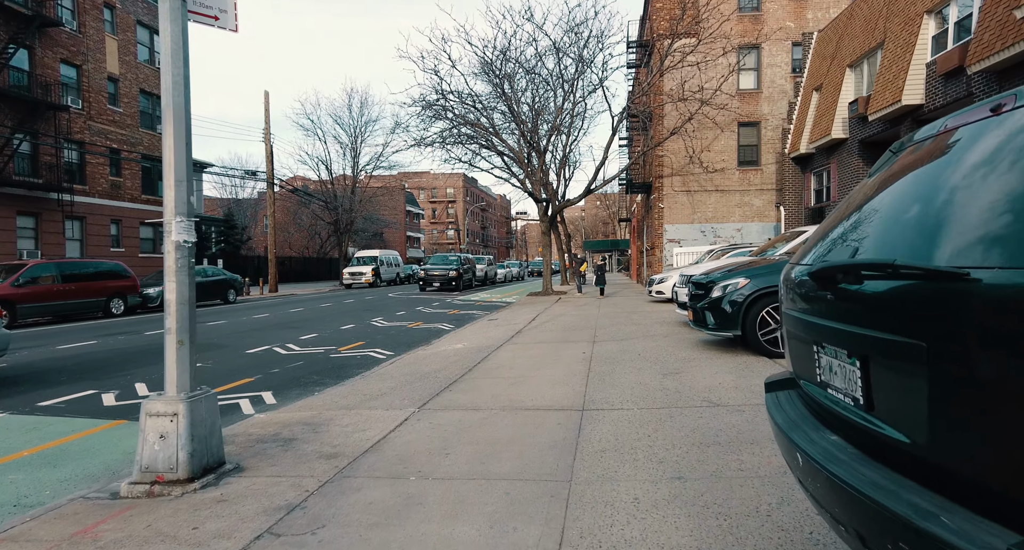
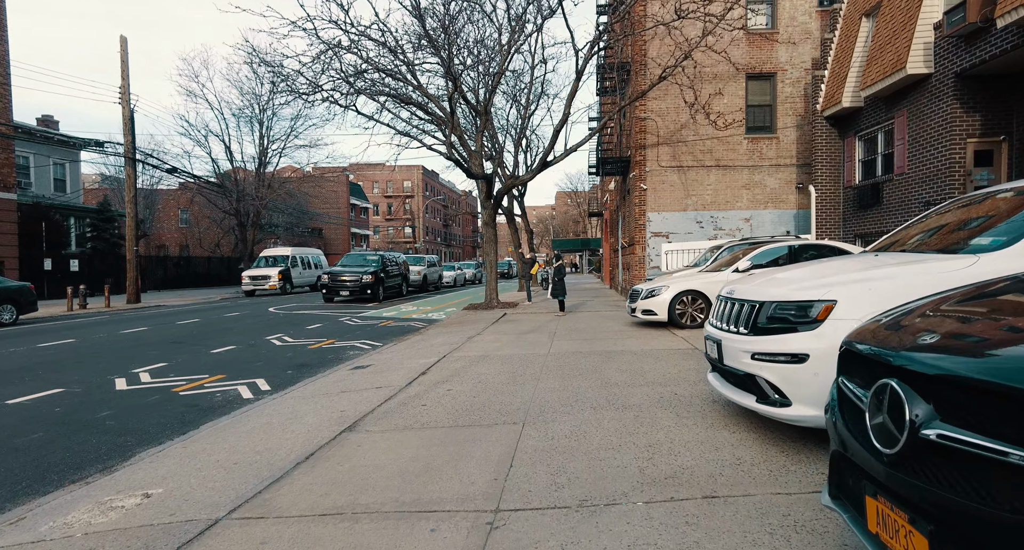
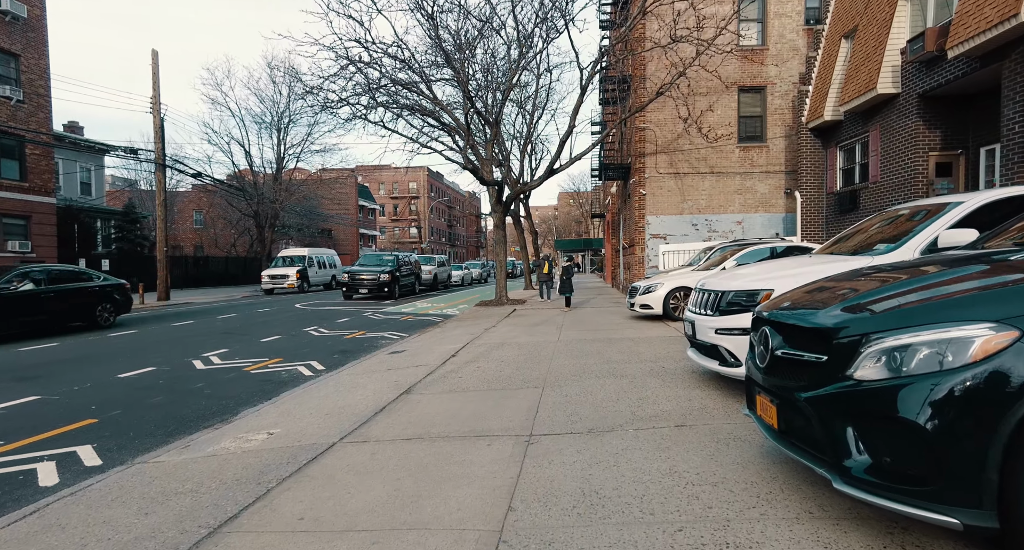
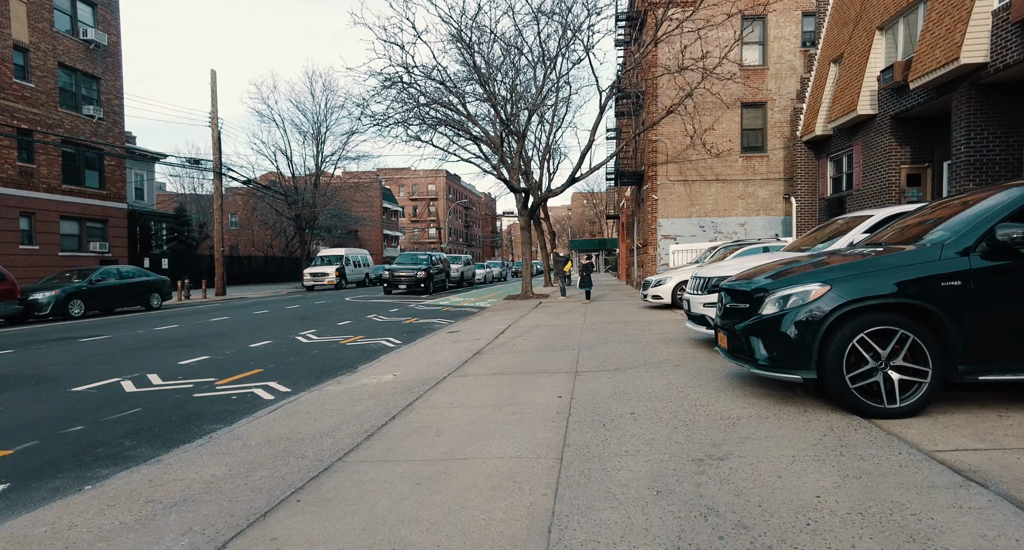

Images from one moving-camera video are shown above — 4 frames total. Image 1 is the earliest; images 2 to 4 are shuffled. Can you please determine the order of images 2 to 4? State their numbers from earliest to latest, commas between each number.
4, 3, 2
